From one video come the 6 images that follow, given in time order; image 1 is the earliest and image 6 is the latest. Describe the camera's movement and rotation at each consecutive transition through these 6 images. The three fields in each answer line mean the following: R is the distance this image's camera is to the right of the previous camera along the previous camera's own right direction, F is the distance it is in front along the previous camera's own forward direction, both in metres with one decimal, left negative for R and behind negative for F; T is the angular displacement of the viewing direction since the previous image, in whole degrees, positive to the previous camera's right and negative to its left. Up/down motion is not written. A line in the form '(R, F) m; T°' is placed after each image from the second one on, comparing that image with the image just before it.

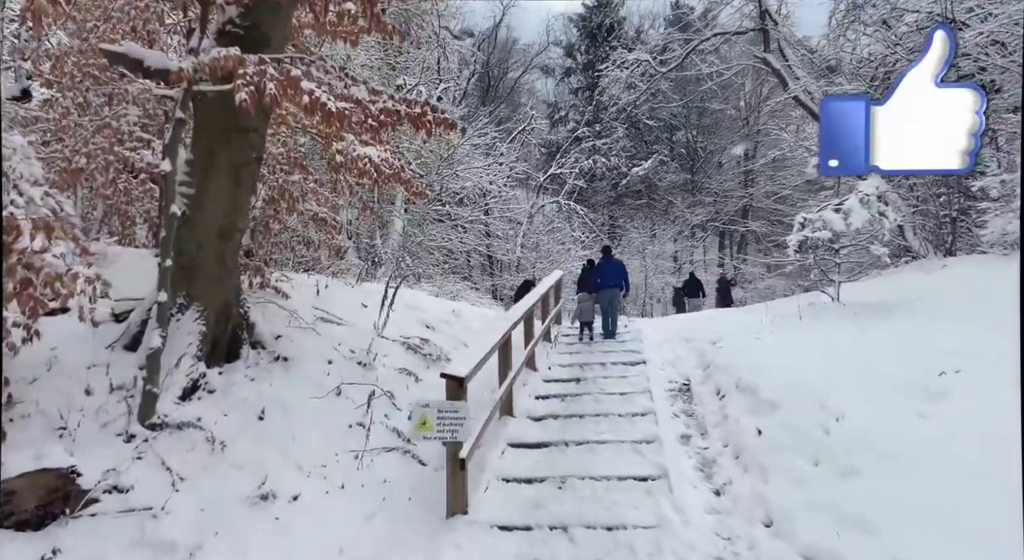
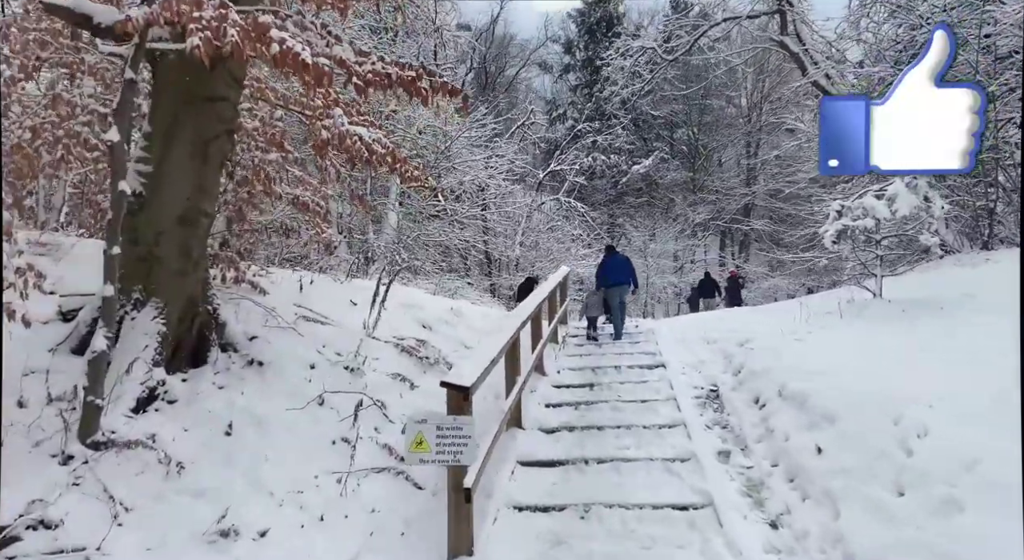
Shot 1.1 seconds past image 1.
(-0.1, +0.8) m; 0°
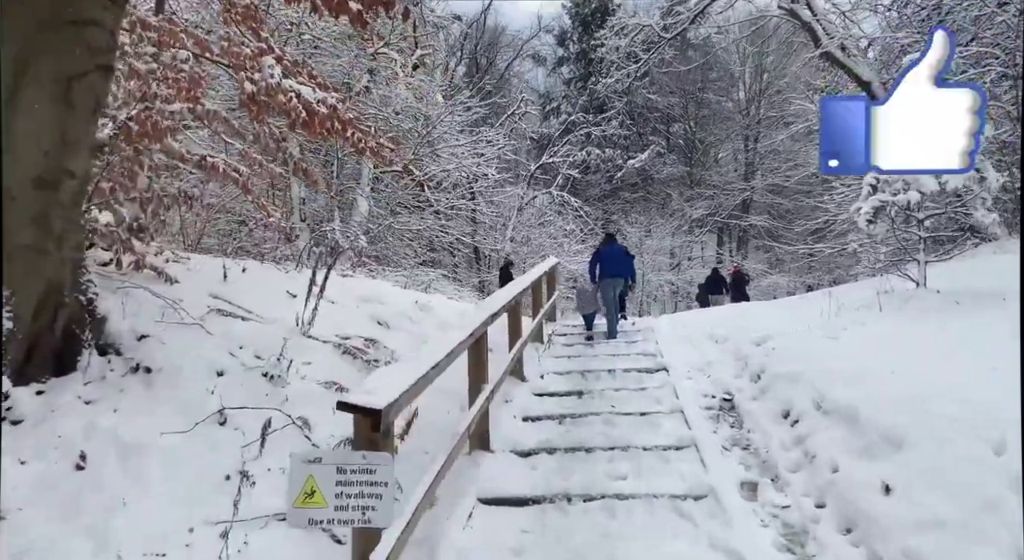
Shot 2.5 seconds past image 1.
(+0.2, +1.2) m; 0°
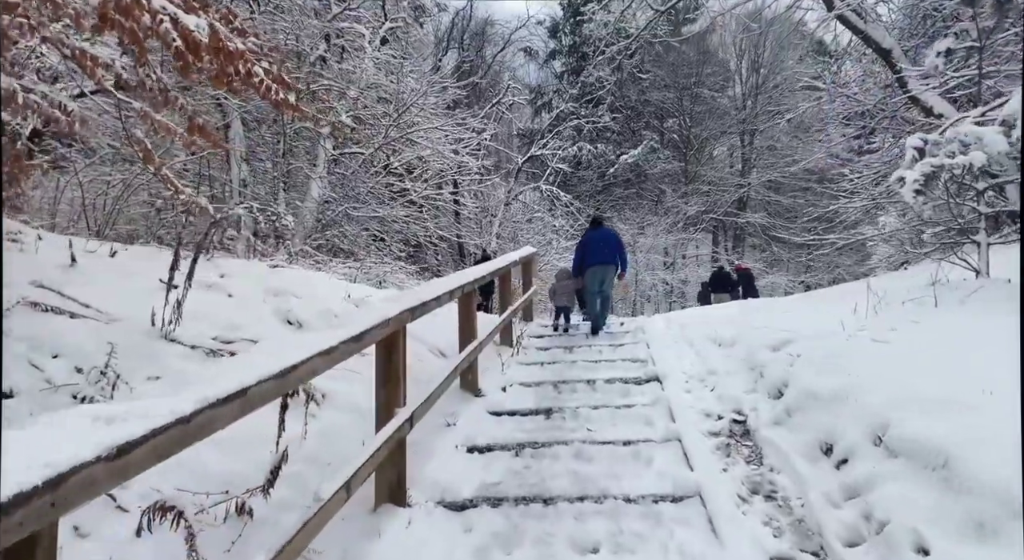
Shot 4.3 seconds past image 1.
(+0.3, +1.3) m; 0°
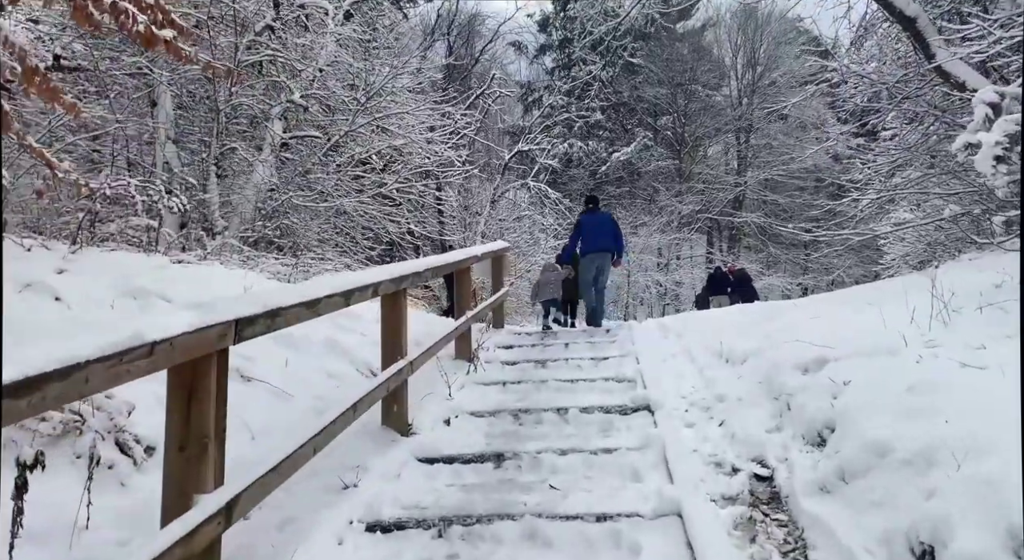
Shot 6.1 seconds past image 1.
(+0.3, +1.3) m; 0°
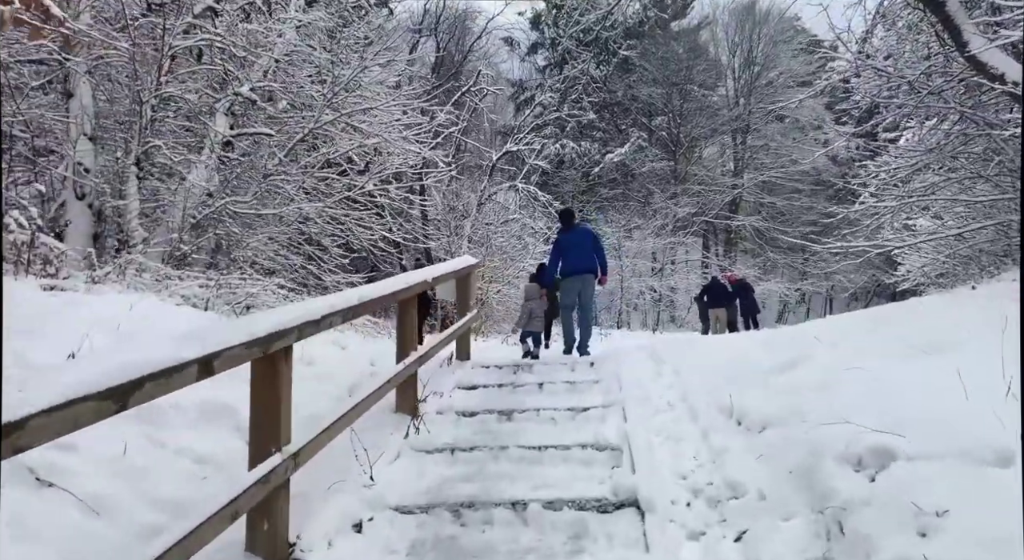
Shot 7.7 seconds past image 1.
(+0.2, +1.1) m; 0°
